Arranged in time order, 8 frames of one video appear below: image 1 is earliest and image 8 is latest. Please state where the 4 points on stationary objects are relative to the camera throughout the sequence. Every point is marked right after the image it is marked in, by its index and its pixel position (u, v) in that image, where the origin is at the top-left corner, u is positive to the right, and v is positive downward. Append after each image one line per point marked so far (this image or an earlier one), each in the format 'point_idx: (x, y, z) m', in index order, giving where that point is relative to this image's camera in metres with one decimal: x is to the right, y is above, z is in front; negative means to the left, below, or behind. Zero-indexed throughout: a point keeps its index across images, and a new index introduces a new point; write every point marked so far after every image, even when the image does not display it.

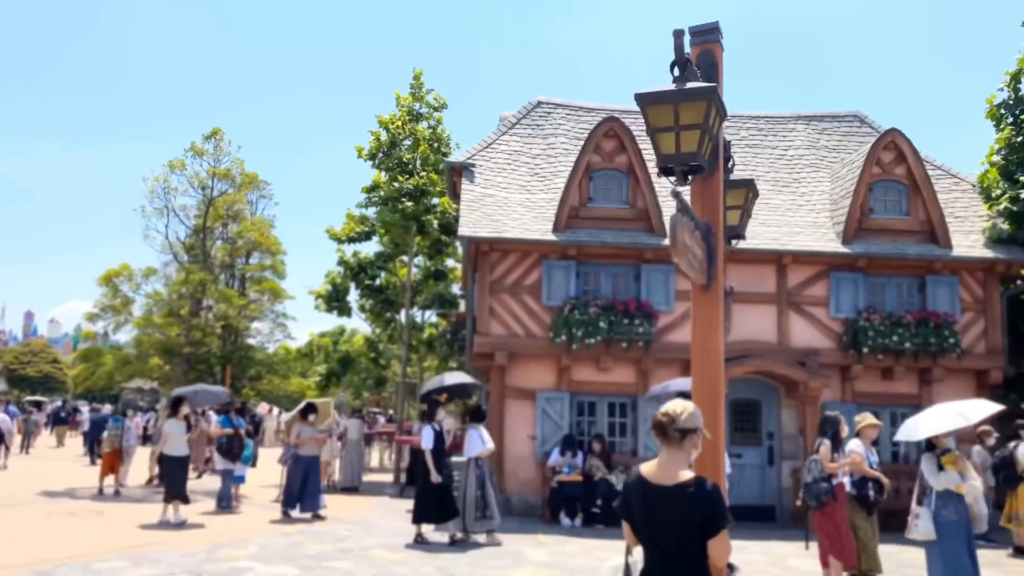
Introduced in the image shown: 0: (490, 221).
0: (-0.4, +1.2, +15.5) m
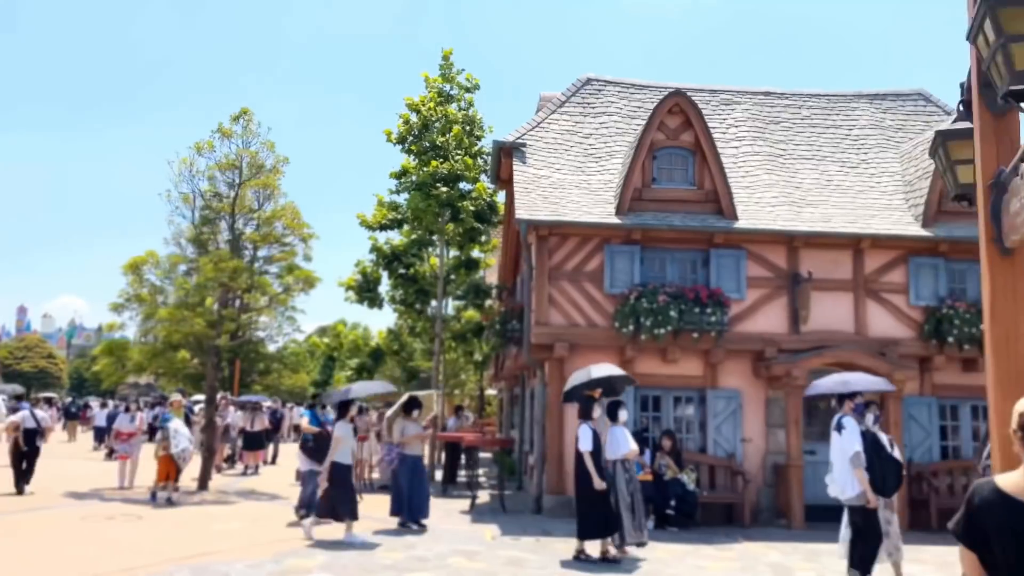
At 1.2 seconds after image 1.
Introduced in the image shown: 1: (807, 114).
0: (+0.6, +1.5, +14.5) m
1: (+5.9, +3.5, +17.3) m
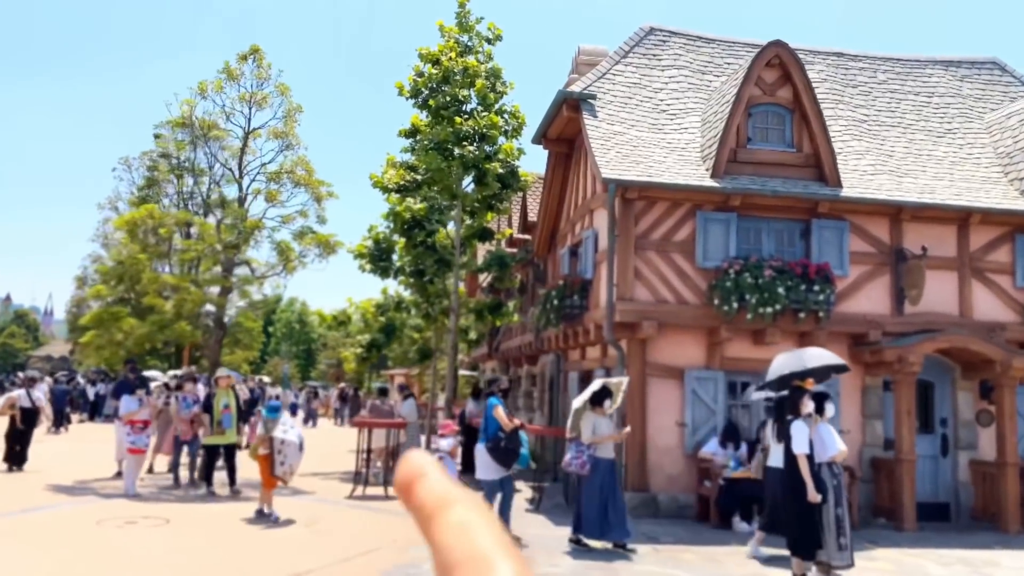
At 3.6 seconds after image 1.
0: (+1.8, +1.9, +12.8) m
1: (+6.9, +3.9, +16.0) m
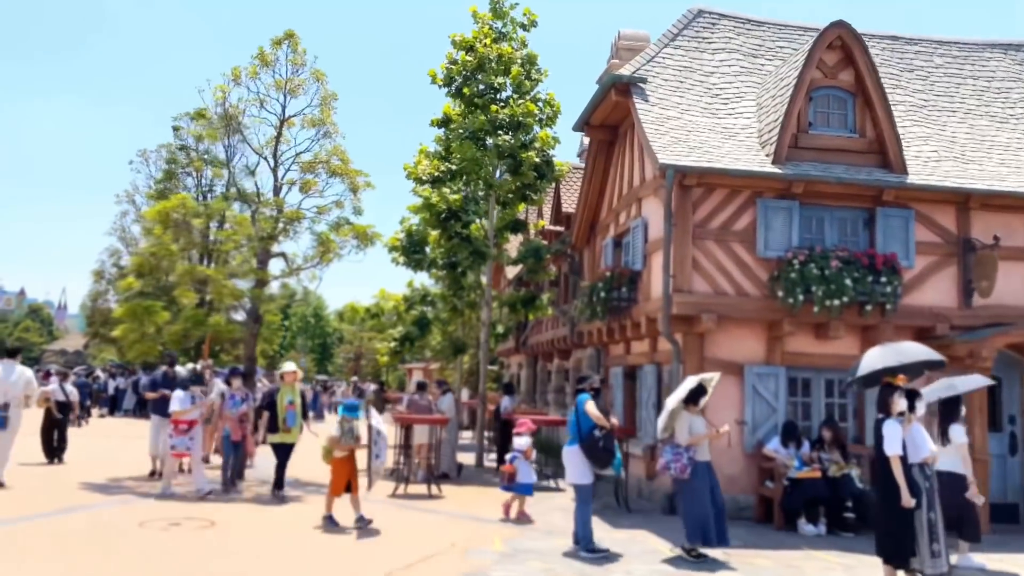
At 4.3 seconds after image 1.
0: (+2.5, +2.0, +12.3) m
1: (+7.6, +4.0, +15.4) m
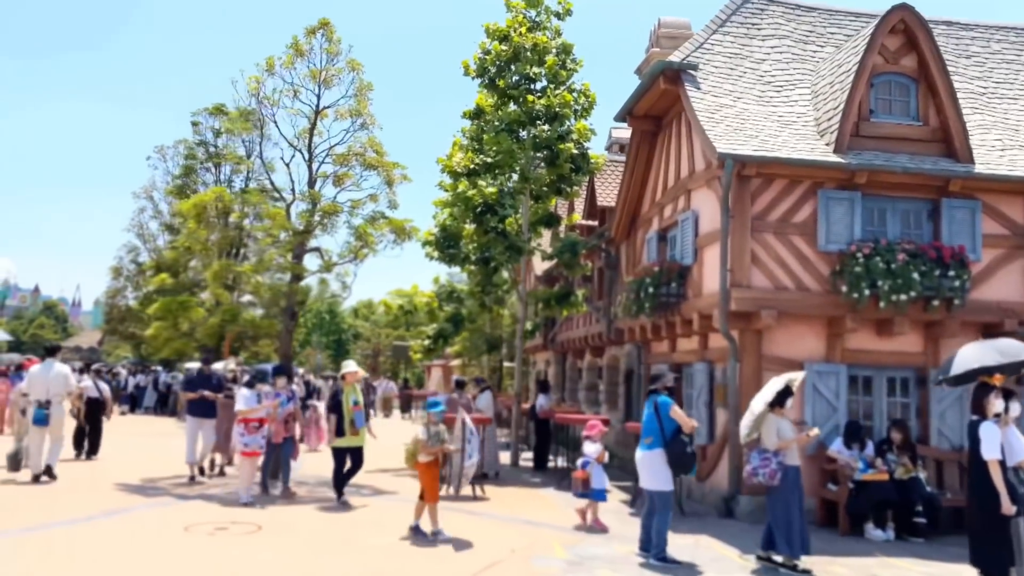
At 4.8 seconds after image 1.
0: (+3.2, +2.1, +11.8) m
1: (+8.4, +4.1, +14.8) m
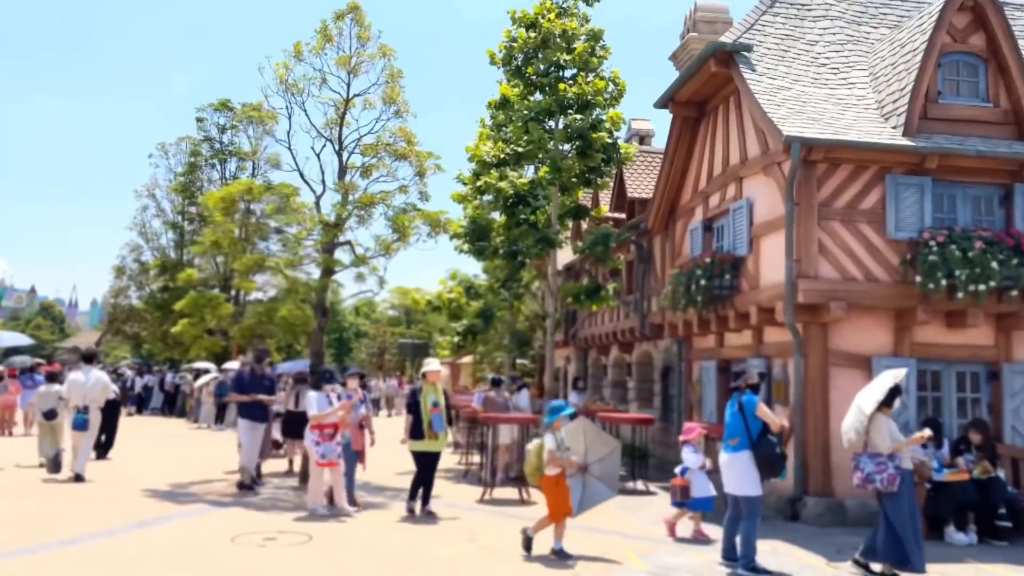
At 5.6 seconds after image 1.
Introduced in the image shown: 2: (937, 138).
0: (+3.9, +2.2, +11.2) m
1: (+9.0, +4.3, +14.3) m
2: (+5.5, +1.9, +11.1) m
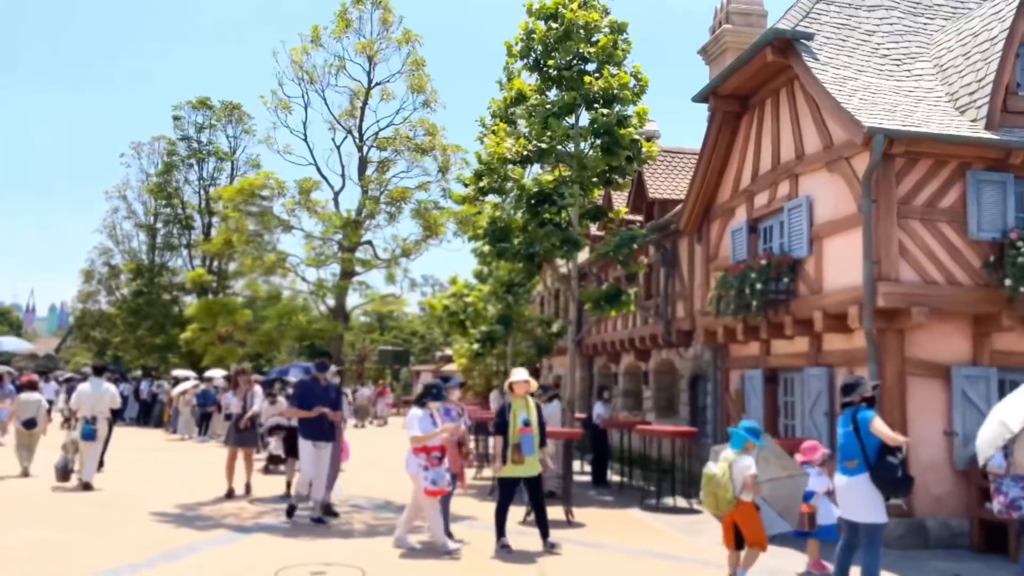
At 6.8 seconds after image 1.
0: (+4.5, +2.1, +10.5) m
1: (+9.5, +4.2, +13.7) m
2: (+6.1, +1.9, +10.4) m
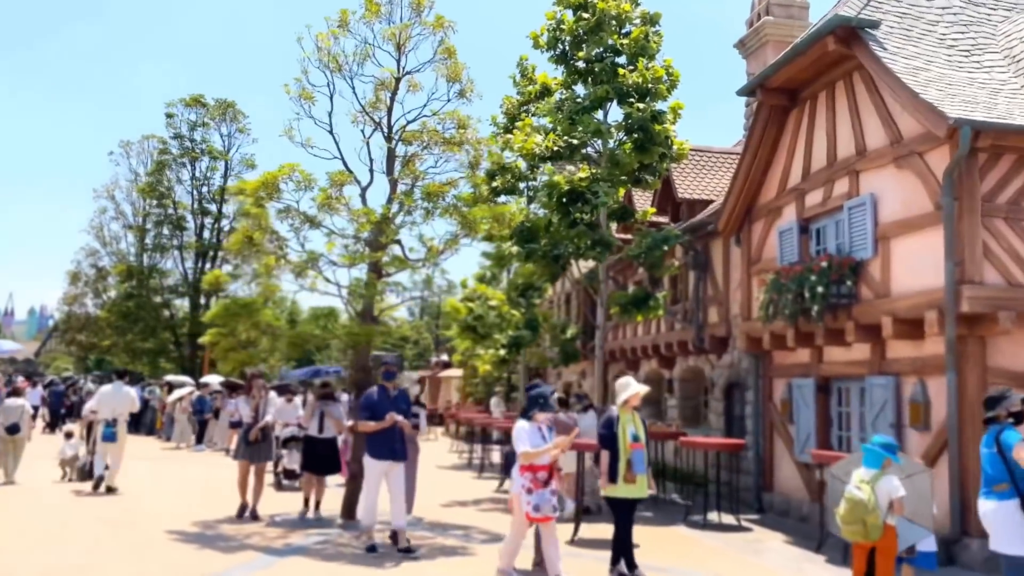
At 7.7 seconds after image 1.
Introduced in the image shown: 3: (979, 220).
0: (+5.1, +2.1, +9.8) m
1: (+10.1, +4.1, +13.2) m
2: (+6.7, +1.8, +9.7) m
3: (+5.1, +0.7, +9.4) m
